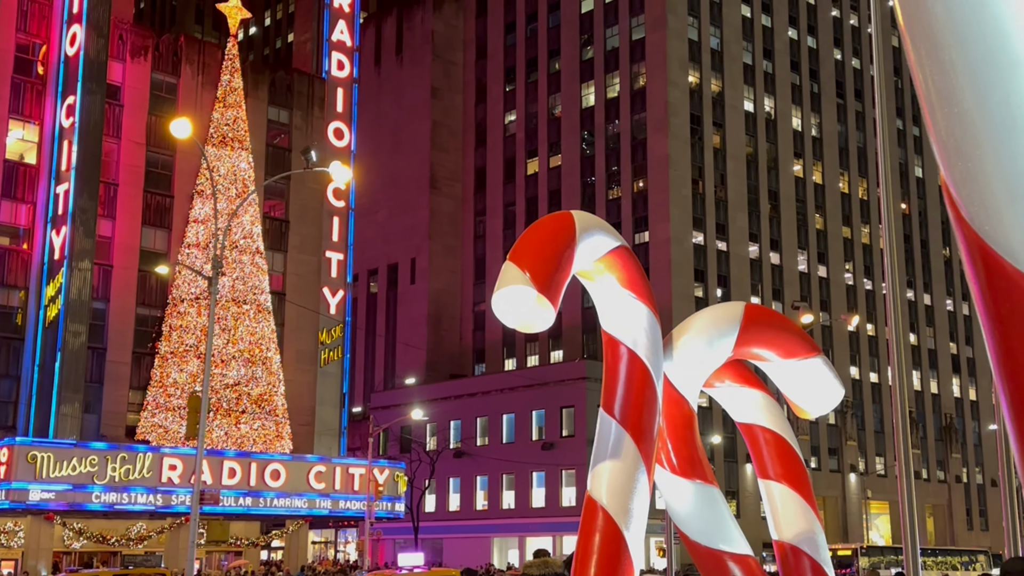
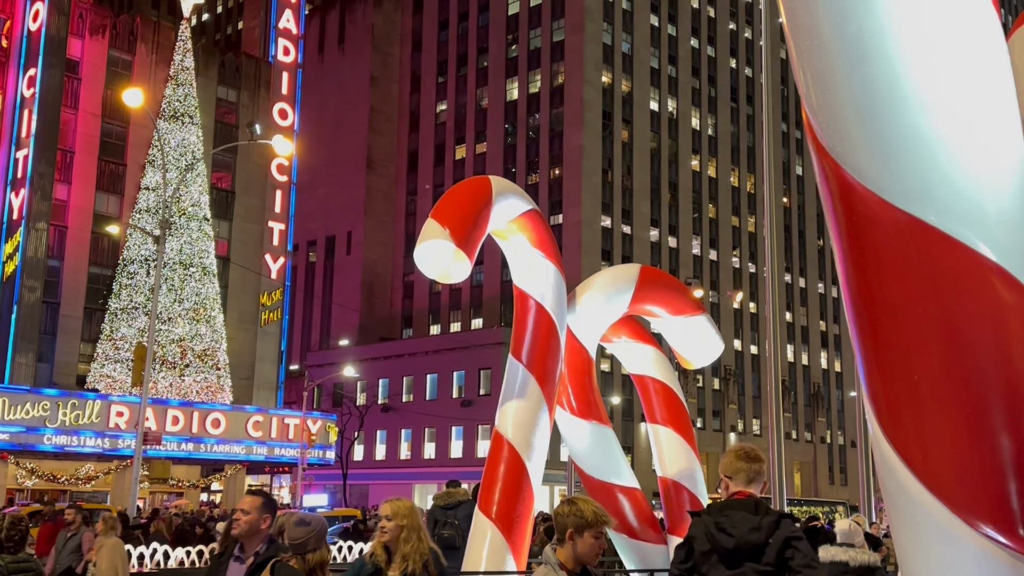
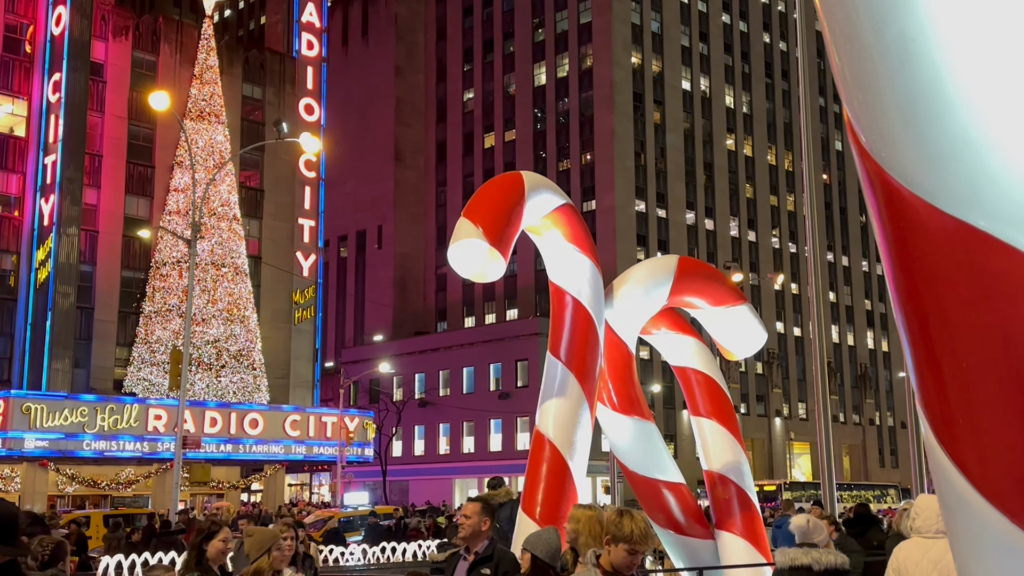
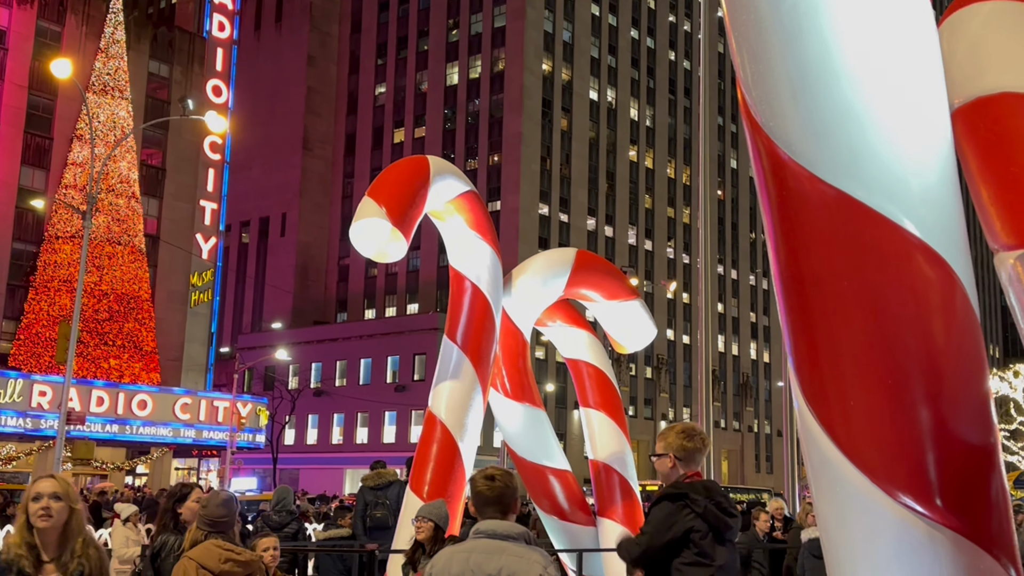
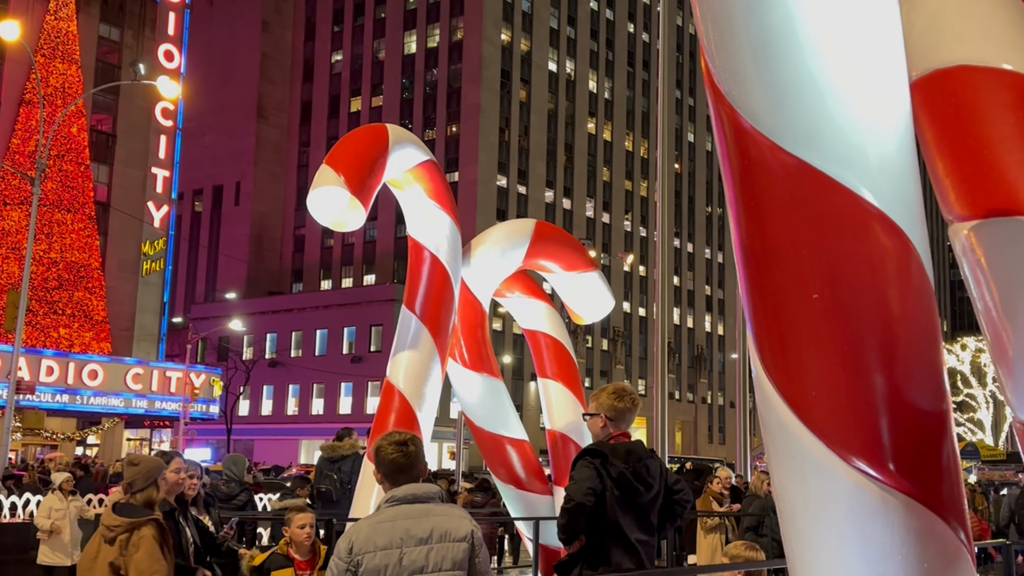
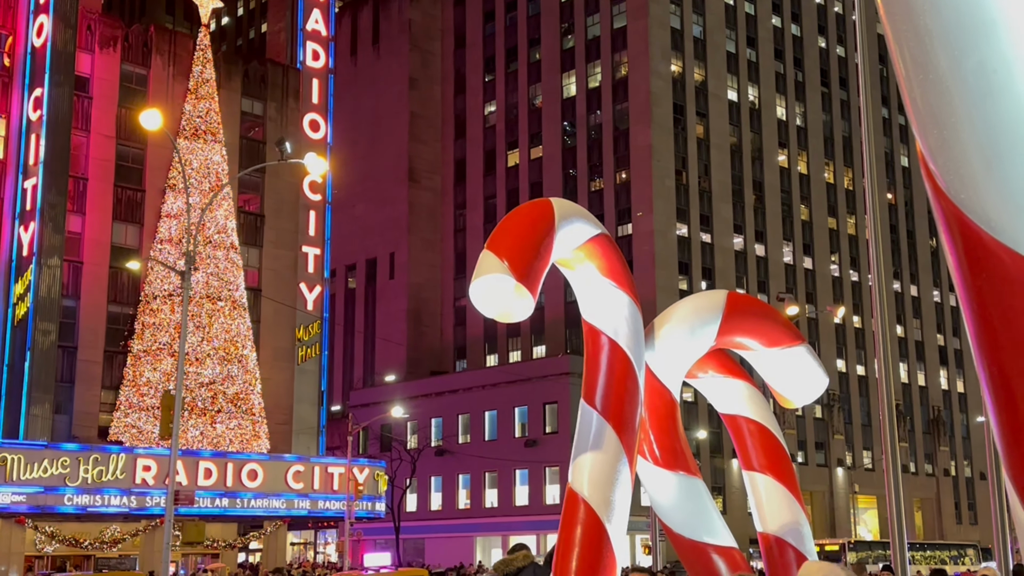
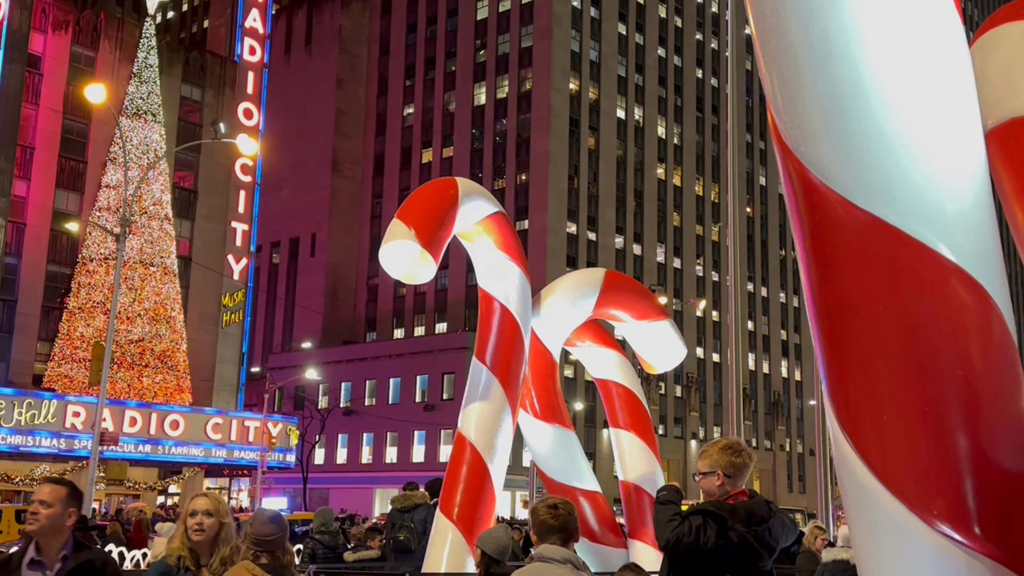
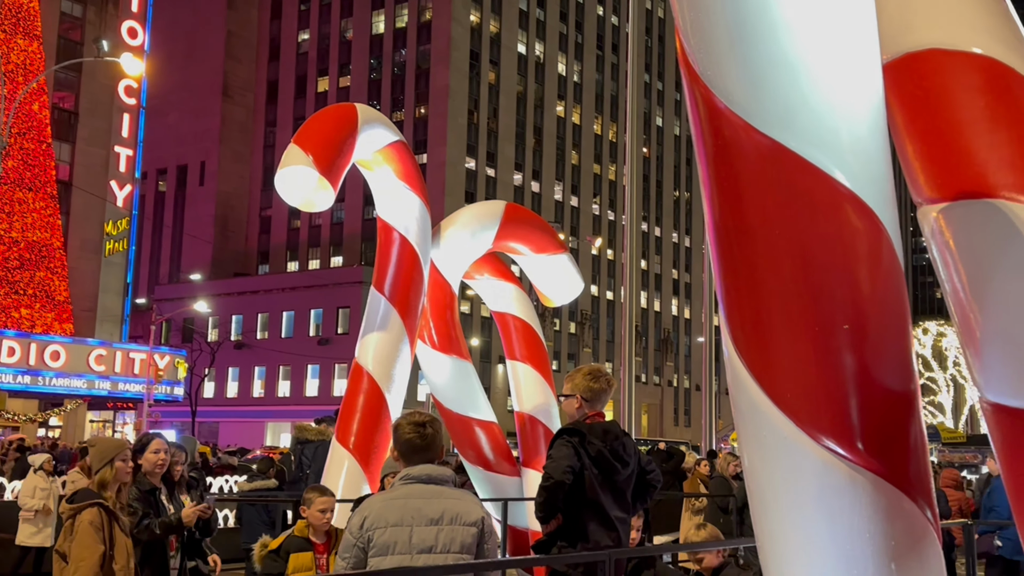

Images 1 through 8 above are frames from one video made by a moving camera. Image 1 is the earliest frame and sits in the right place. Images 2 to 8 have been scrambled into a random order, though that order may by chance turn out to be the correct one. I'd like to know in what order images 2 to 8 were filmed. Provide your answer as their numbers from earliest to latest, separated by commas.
6, 3, 2, 7, 4, 5, 8
